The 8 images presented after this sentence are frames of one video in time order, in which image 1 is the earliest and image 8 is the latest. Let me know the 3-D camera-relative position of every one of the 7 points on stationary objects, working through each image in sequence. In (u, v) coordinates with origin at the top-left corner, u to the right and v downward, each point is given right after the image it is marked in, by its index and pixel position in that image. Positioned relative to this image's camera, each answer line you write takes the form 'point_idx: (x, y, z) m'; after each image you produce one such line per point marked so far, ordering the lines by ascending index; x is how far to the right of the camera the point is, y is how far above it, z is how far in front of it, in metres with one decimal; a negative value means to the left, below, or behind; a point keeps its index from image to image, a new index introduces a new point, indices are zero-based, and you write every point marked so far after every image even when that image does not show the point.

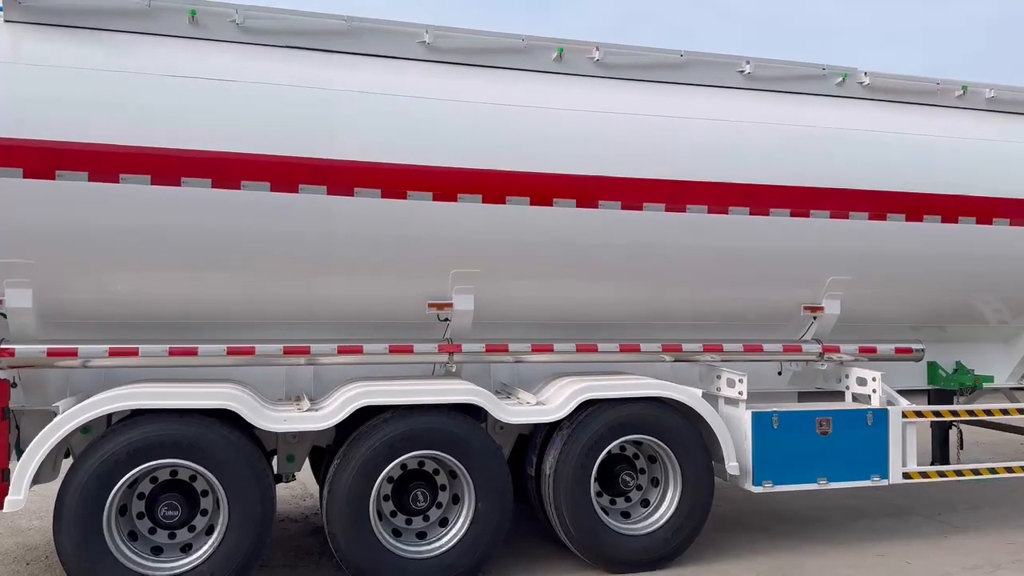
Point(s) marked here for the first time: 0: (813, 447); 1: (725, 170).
0: (+1.9, -1.0, +5.1) m
1: (+1.4, +0.8, +5.2) m
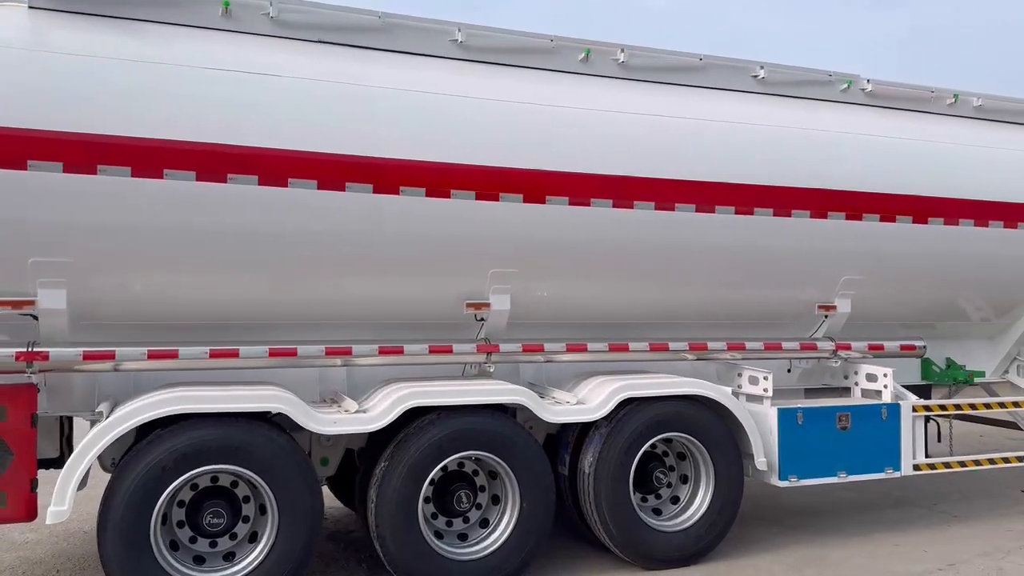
0: (+2.1, -1.0, +5.3) m
1: (+1.6, +0.8, +5.3) m
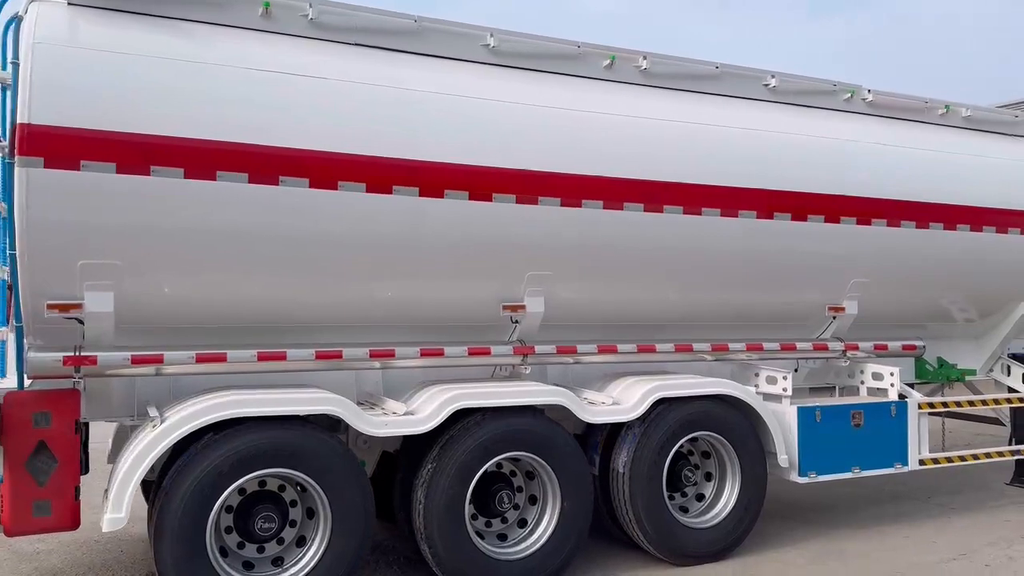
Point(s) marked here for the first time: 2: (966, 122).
0: (+2.3, -1.0, +5.4) m
1: (+1.8, +0.8, +5.5) m
2: (+3.9, +1.4, +6.9) m
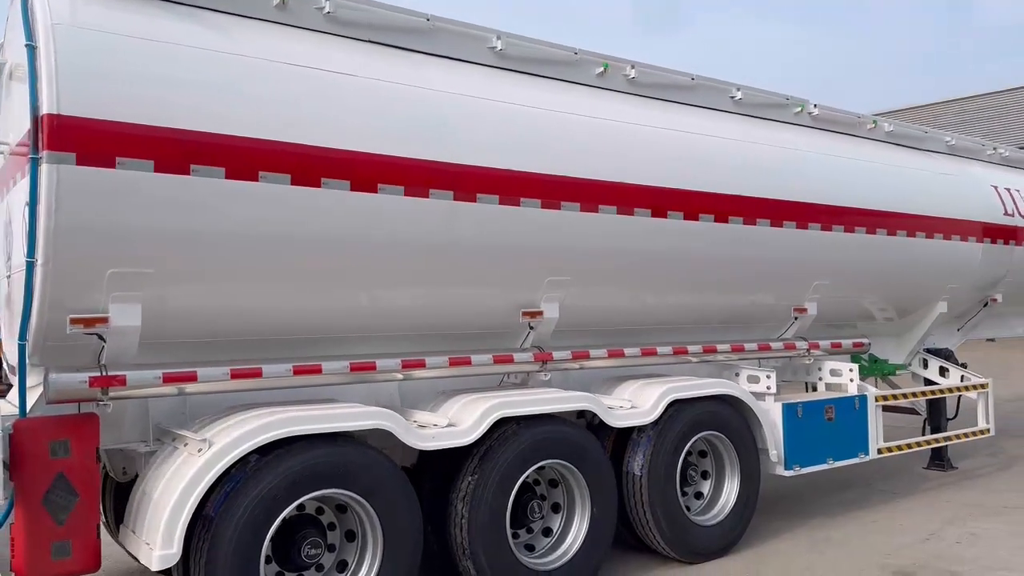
0: (+2.3, -1.0, +5.8) m
1: (+1.7, +0.7, +5.8) m
2: (+3.5, +1.4, +7.5) m
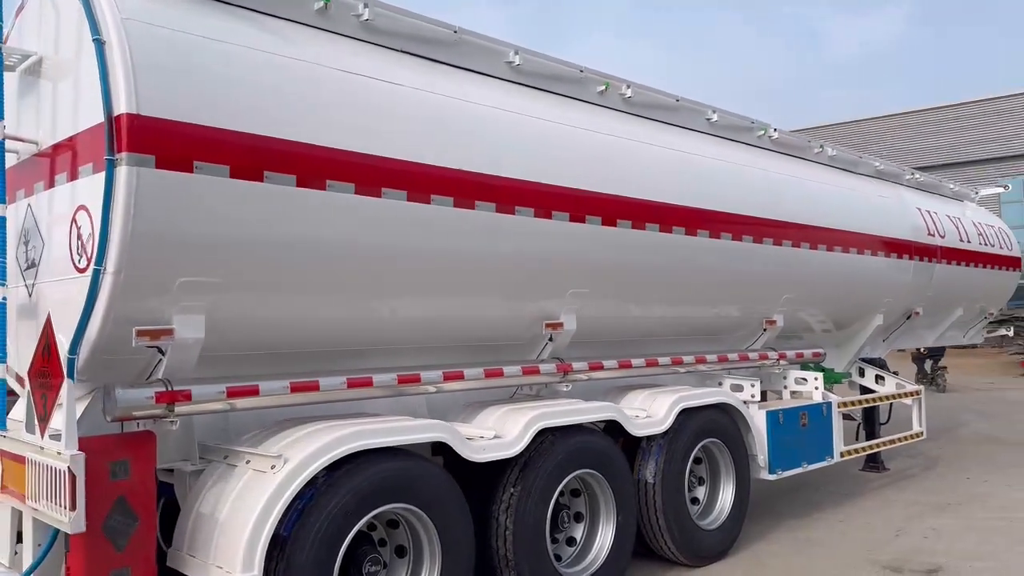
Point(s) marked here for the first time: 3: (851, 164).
0: (+2.2, -1.1, +6.1) m
1: (+1.6, +0.6, +6.1) m
2: (+3.2, +1.3, +8.1) m
3: (+3.6, +1.3, +8.4) m
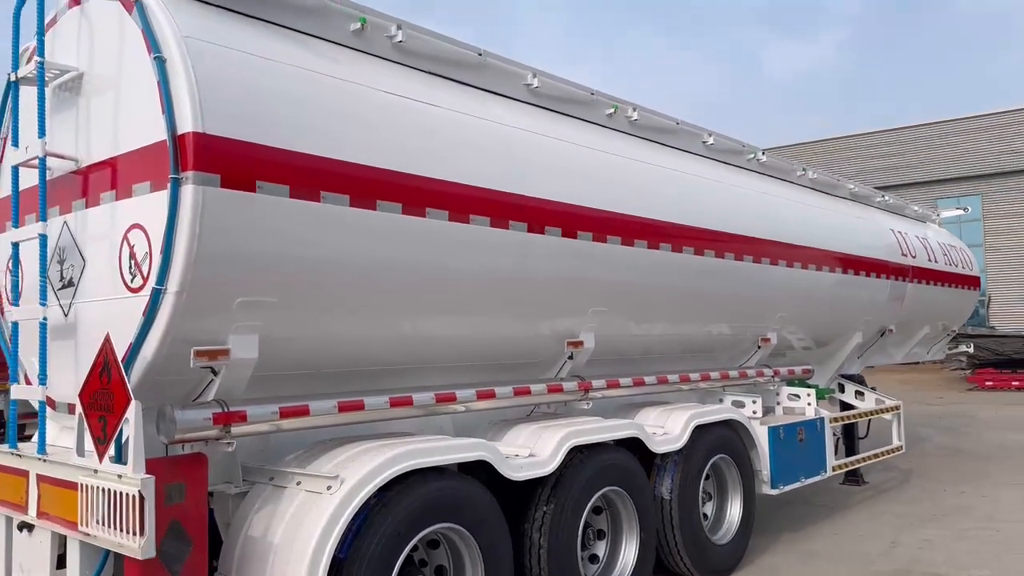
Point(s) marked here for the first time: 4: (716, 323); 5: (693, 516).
0: (+2.2, -1.3, +6.3) m
1: (+1.7, +0.5, +6.2) m
2: (+3.1, +1.1, +8.4) m
3: (+3.5, +1.1, +8.7) m
4: (+1.6, -0.3, +6.4) m
5: (+1.1, -1.4, +5.1) m
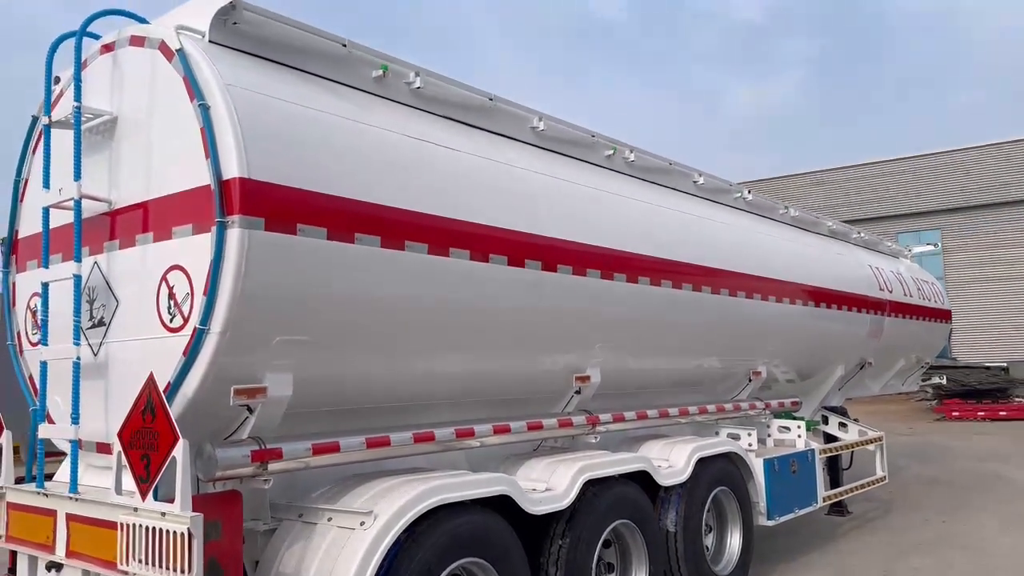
0: (+2.2, -1.6, +6.4) m
1: (+1.7, +0.2, +6.4) m
2: (+3.0, +0.7, +8.6) m
3: (+3.4, +0.7, +9.0) m
4: (+1.6, -0.6, +6.6) m
5: (+1.2, -1.7, +5.2) m
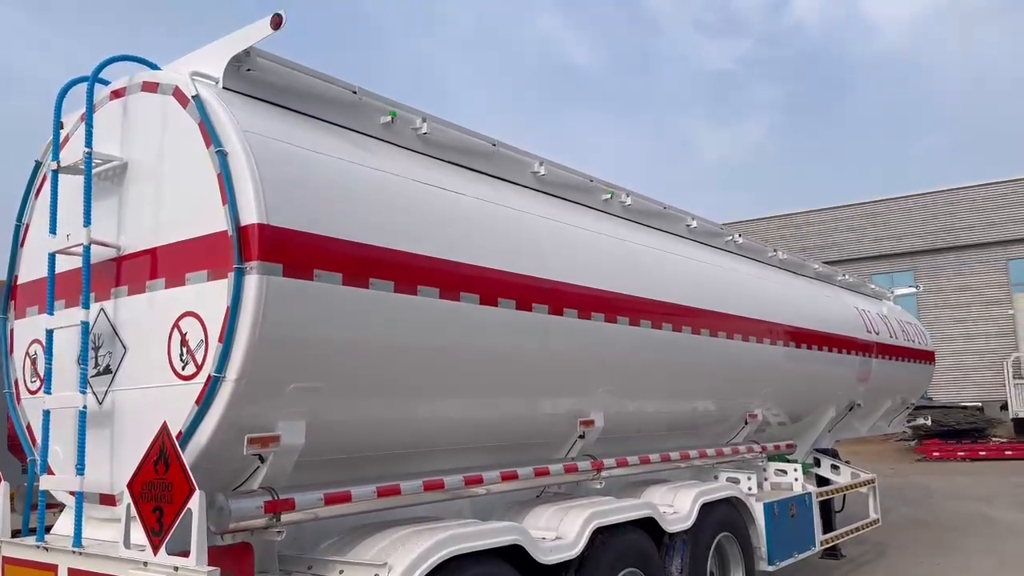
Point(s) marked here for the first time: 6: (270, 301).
0: (+2.2, -1.9, +6.4) m
1: (+1.7, -0.1, +6.5) m
2: (+2.9, +0.3, +8.7) m
3: (+3.3, +0.2, +9.1) m
4: (+1.6, -0.9, +6.6) m
5: (+1.2, -1.9, +5.1) m
6: (-0.9, -0.1, +3.0) m
